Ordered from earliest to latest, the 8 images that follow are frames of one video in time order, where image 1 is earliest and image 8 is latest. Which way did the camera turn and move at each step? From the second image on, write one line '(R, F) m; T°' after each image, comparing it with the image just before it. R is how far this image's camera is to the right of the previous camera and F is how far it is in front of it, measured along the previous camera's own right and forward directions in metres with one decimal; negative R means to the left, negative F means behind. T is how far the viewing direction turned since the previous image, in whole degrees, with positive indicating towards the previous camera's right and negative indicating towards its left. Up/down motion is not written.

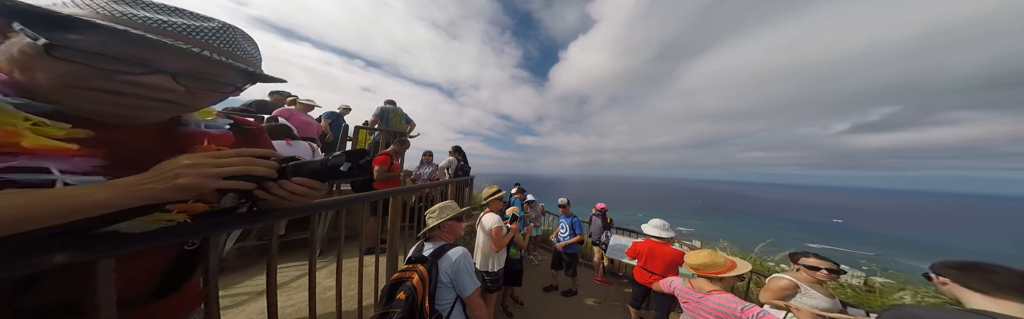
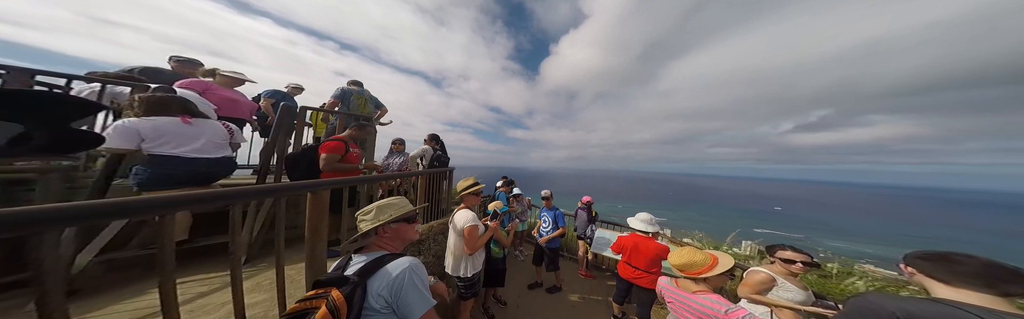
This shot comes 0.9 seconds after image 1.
(+0.2, +0.4) m; +4°
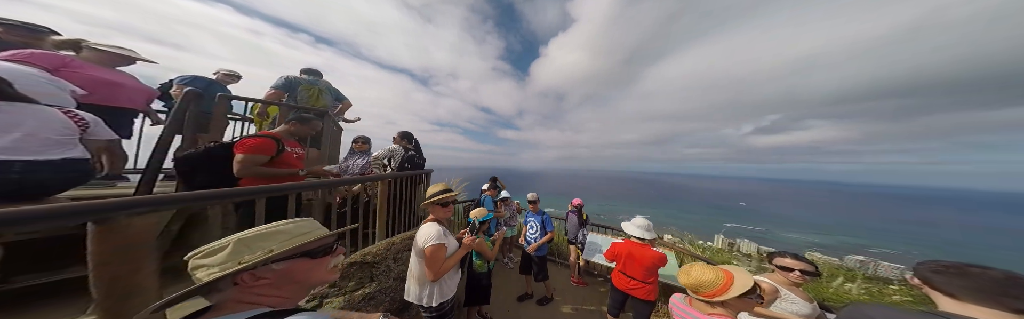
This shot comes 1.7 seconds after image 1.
(+0.1, +0.5) m; +3°
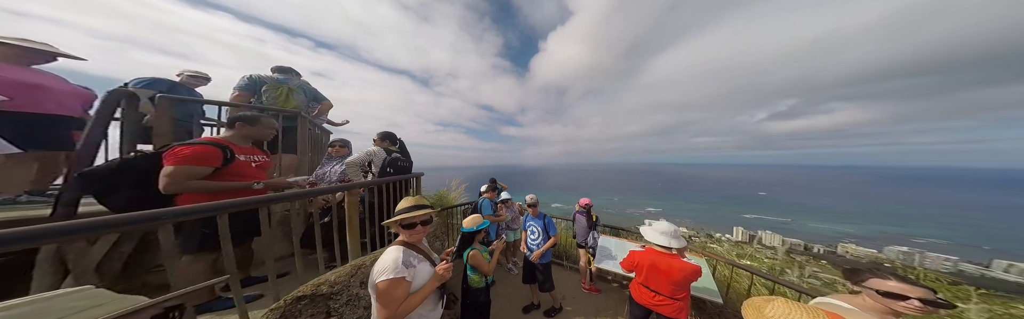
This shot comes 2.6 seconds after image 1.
(+0.2, +0.5) m; -2°
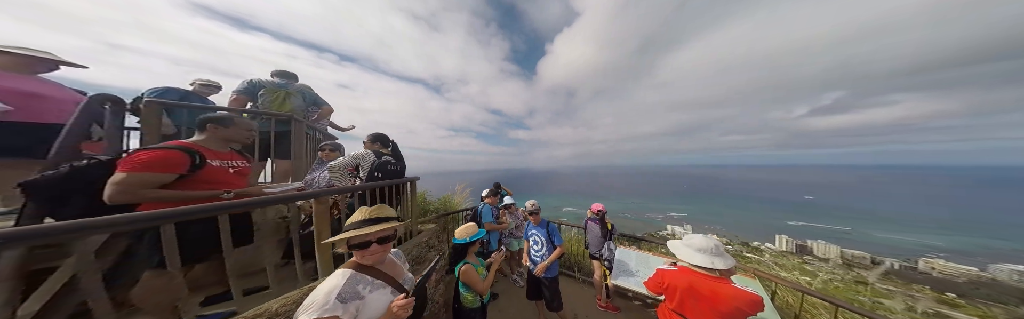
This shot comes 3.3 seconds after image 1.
(+0.3, +0.4) m; -4°
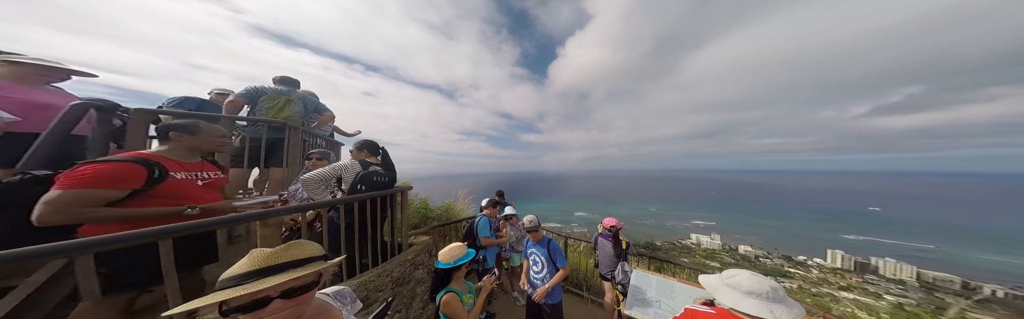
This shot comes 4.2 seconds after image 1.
(+0.3, +0.4) m; -4°
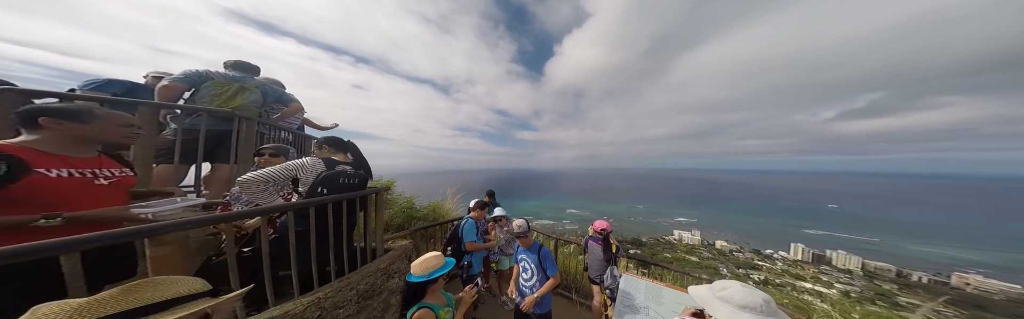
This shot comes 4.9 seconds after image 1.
(+0.1, +0.3) m; +2°
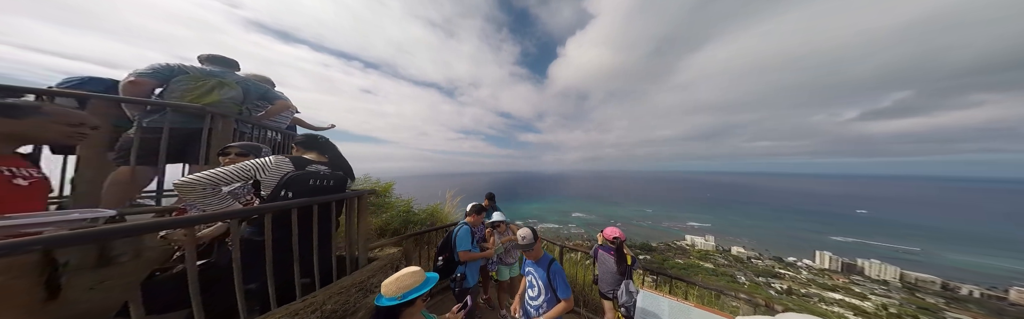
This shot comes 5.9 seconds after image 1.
(+0.2, +0.4) m; -2°
